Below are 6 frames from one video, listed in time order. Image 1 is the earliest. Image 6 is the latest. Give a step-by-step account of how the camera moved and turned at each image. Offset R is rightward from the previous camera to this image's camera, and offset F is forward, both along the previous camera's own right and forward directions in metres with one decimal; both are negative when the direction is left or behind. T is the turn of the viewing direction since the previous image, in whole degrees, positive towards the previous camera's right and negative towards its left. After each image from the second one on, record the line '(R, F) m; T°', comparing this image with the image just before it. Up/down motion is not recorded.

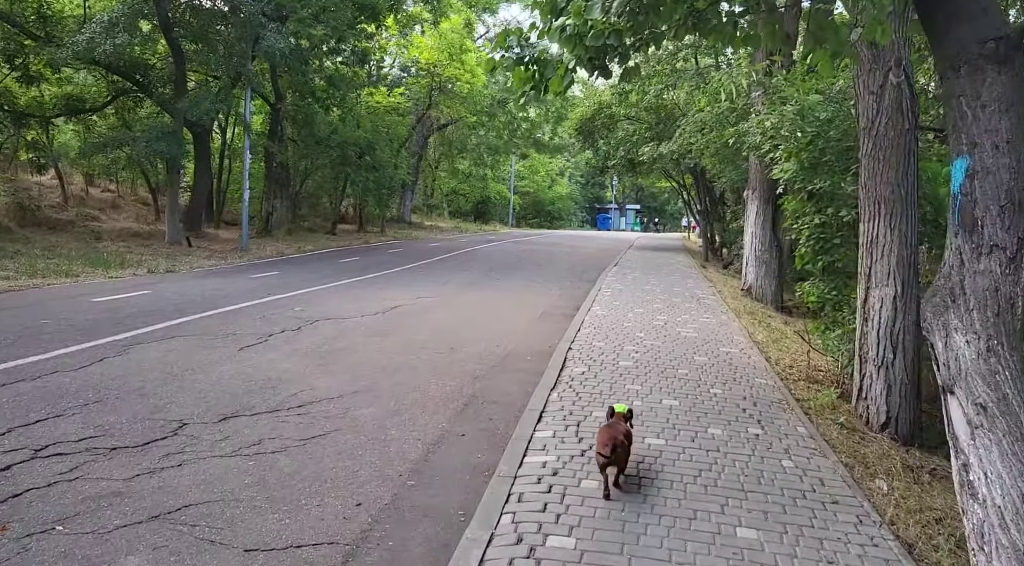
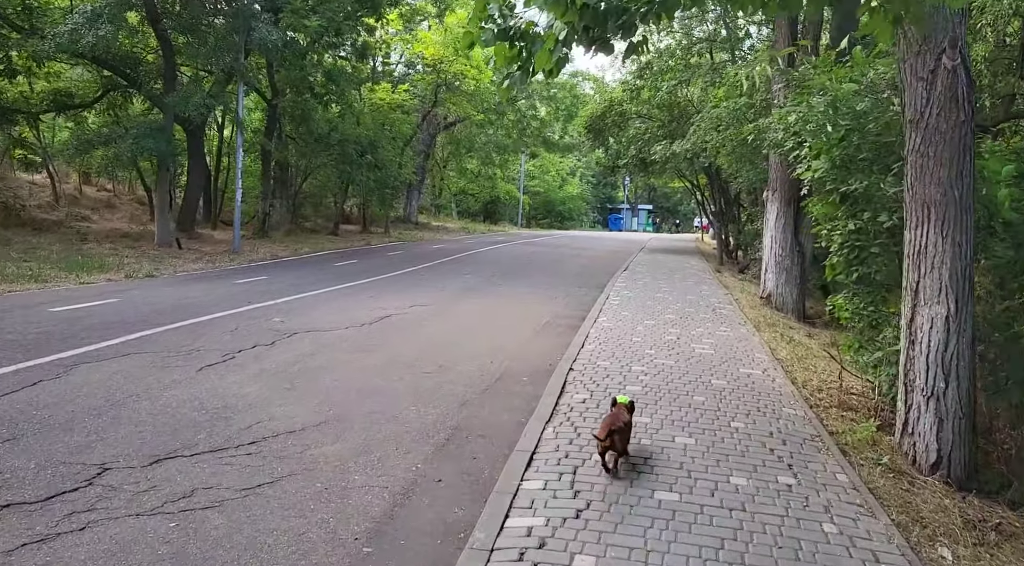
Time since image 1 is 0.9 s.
(+0.2, +0.9) m; -1°
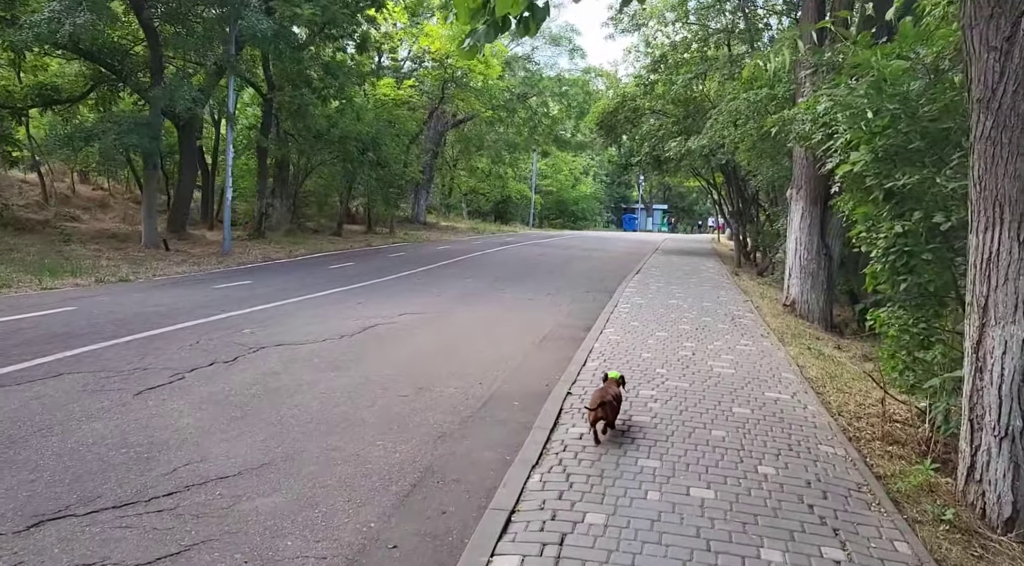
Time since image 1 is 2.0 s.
(+0.2, +1.1) m; -1°
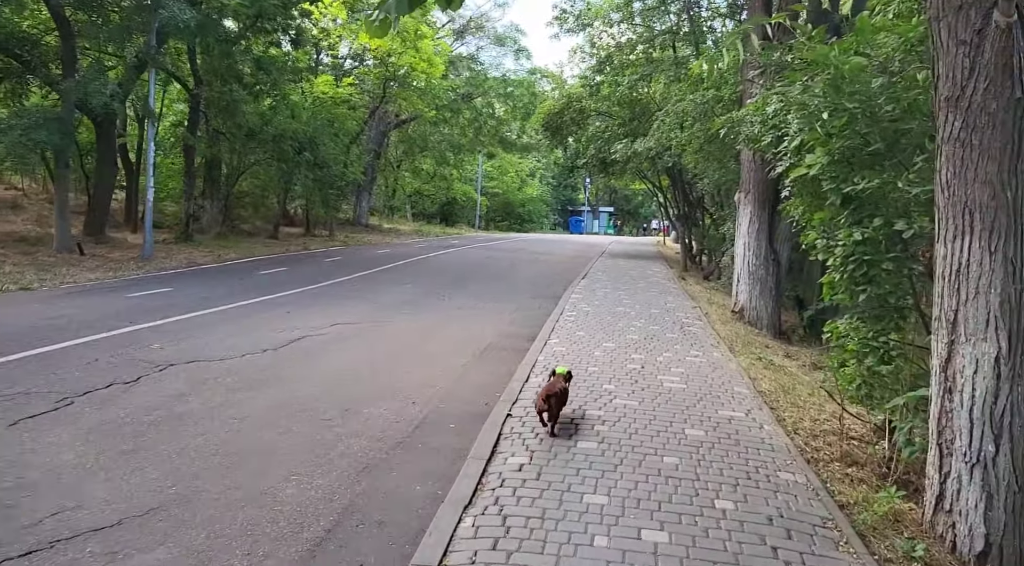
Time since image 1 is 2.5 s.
(+0.1, +0.6) m; +4°
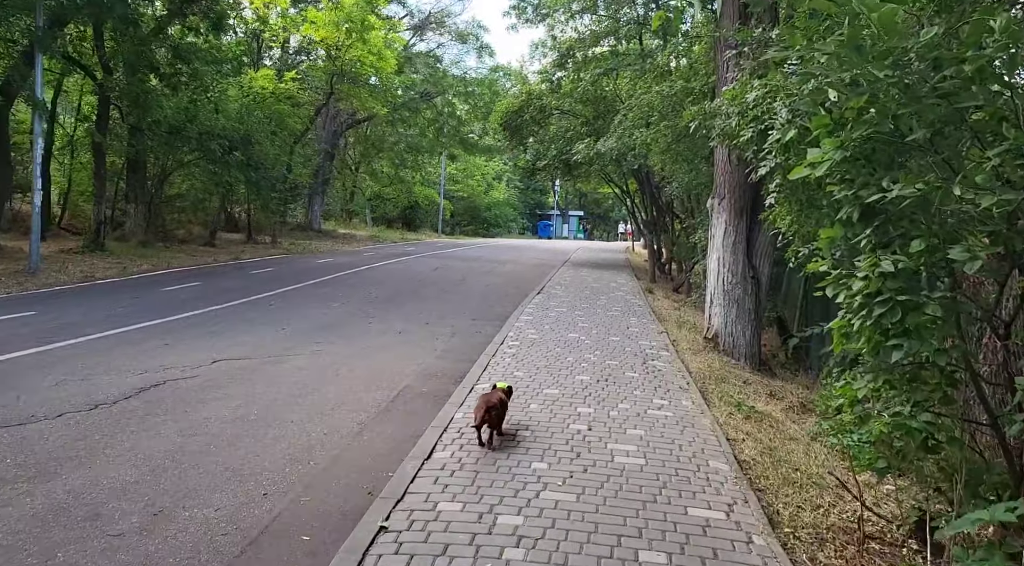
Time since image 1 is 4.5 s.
(+0.5, +1.9) m; +2°
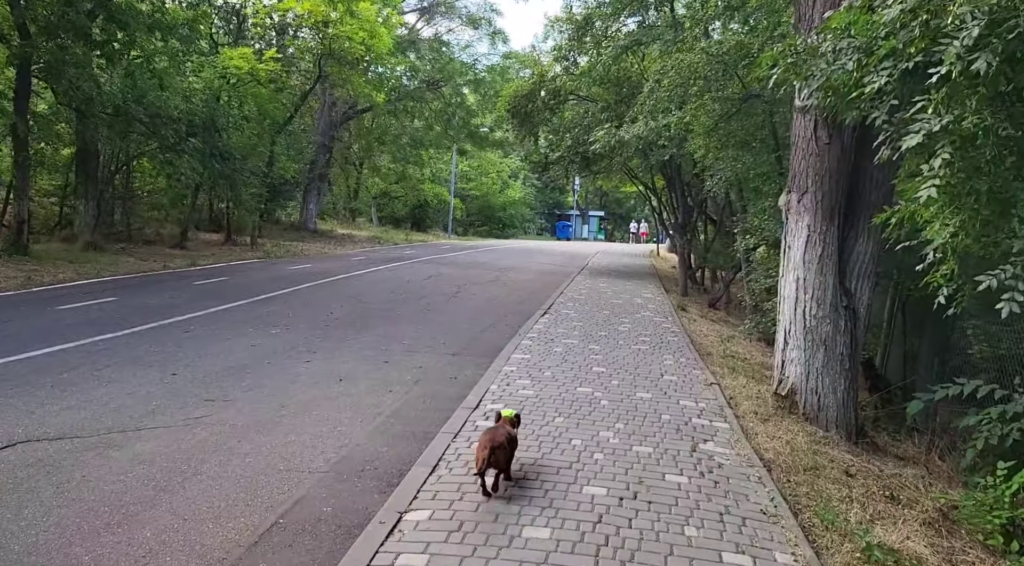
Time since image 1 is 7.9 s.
(+0.3, +3.3) m; -1°
